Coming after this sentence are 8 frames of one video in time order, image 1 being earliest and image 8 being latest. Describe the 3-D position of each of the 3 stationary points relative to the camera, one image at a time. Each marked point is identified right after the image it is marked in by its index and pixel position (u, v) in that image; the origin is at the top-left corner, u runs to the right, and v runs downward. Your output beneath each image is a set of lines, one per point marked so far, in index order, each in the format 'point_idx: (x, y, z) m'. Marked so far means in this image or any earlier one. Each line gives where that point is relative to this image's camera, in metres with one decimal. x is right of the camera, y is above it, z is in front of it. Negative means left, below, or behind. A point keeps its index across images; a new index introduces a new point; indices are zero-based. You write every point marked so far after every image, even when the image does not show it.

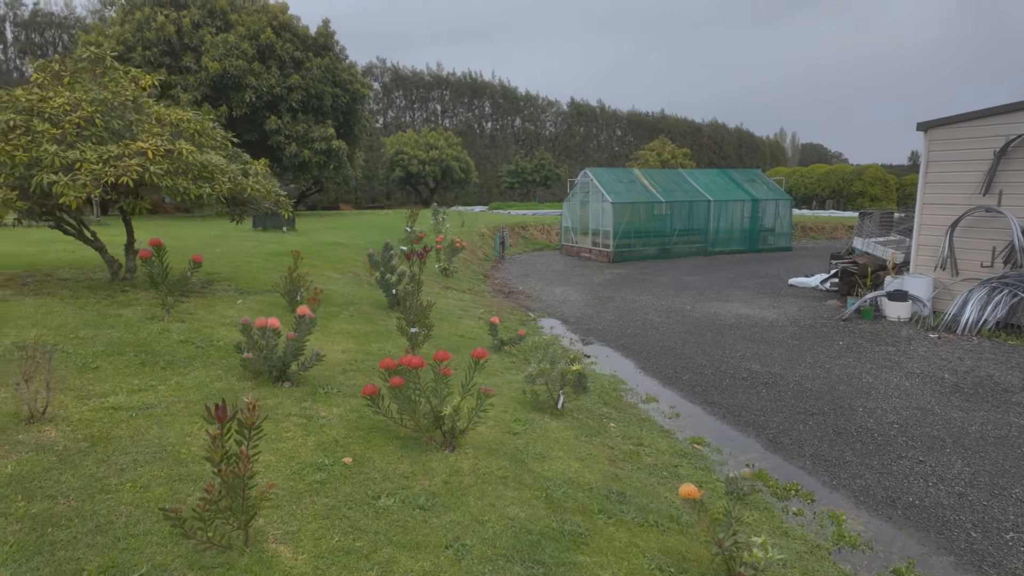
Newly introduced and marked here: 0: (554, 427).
0: (+0.4, -1.2, +5.3) m
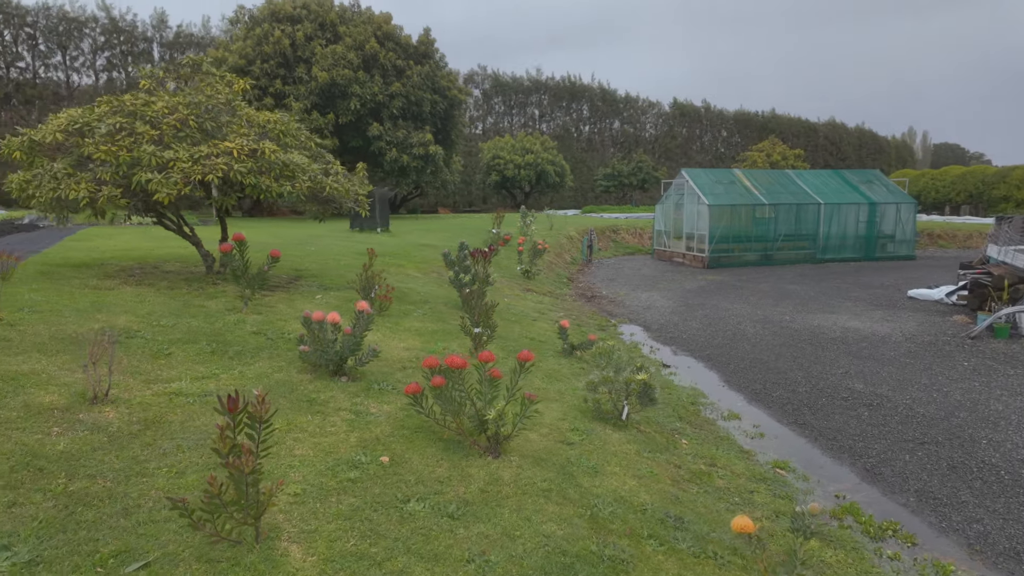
0: (+0.8, -1.2, +5.0) m
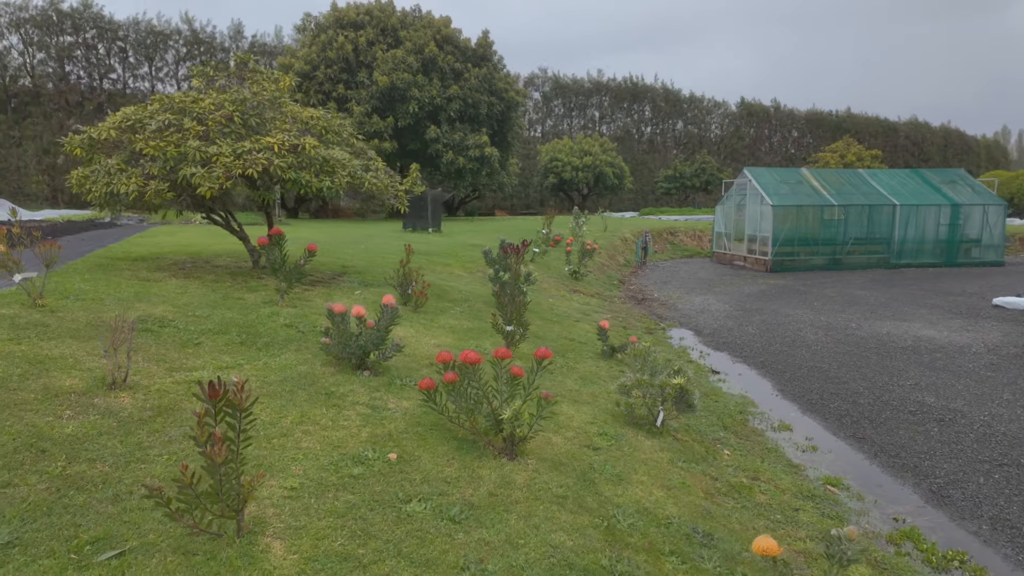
0: (+1.0, -1.2, +4.7) m
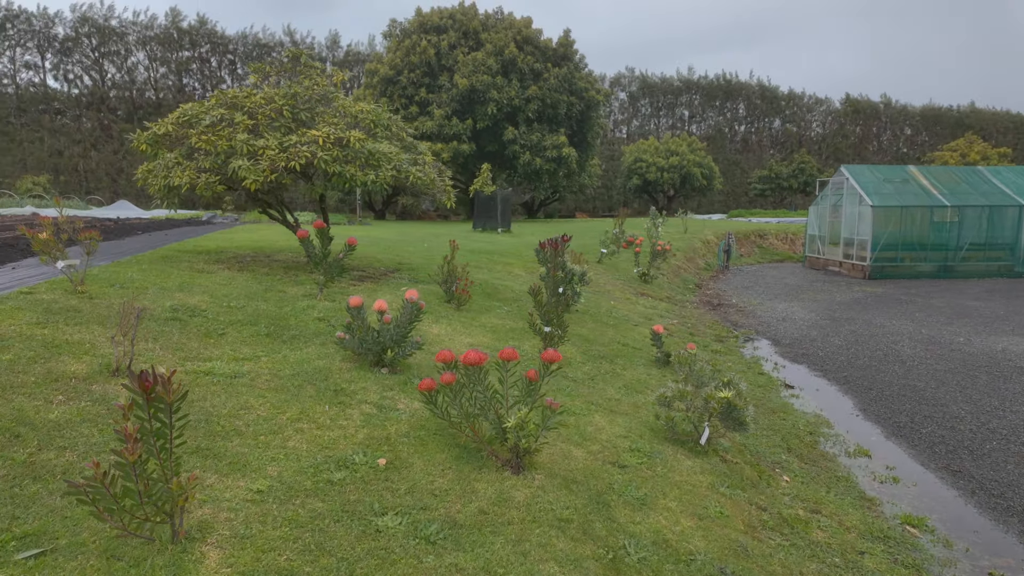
0: (+1.2, -1.2, +4.1) m
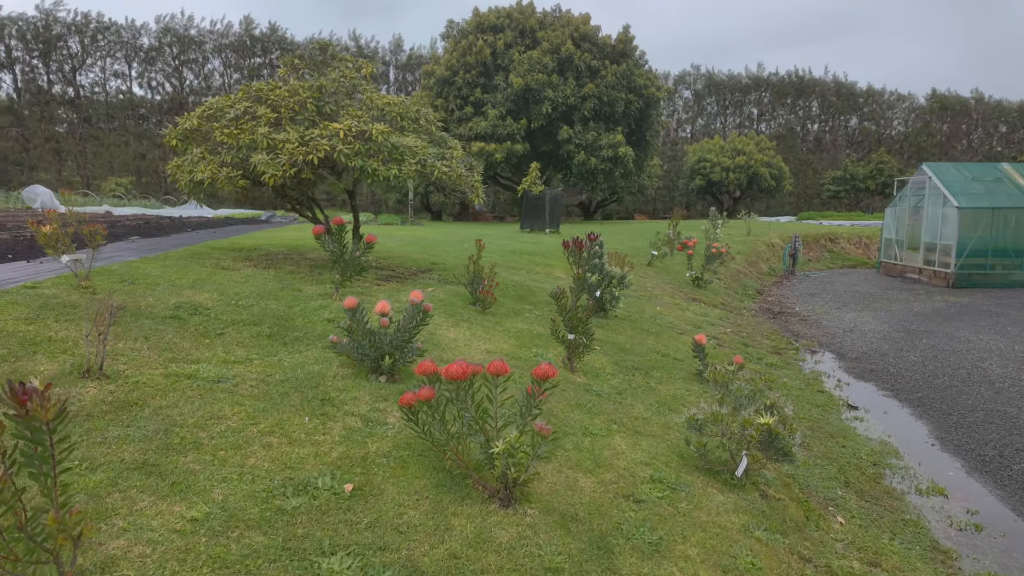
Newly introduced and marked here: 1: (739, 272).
0: (+1.2, -1.3, +3.5) m
1: (+5.6, +0.4, +14.9) m
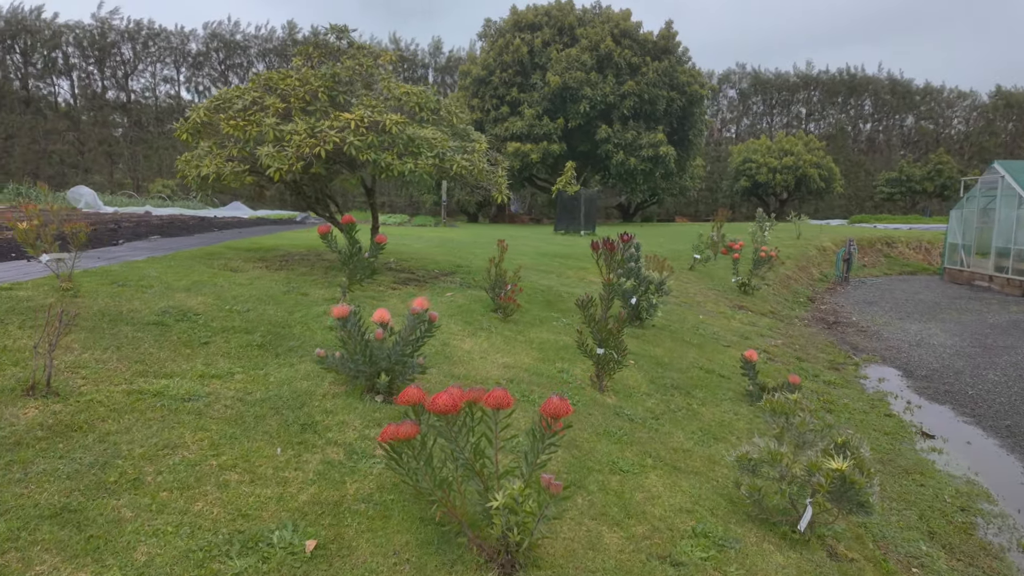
0: (+1.2, -1.3, +2.9) m
1: (+6.4, +0.2, +13.9) m
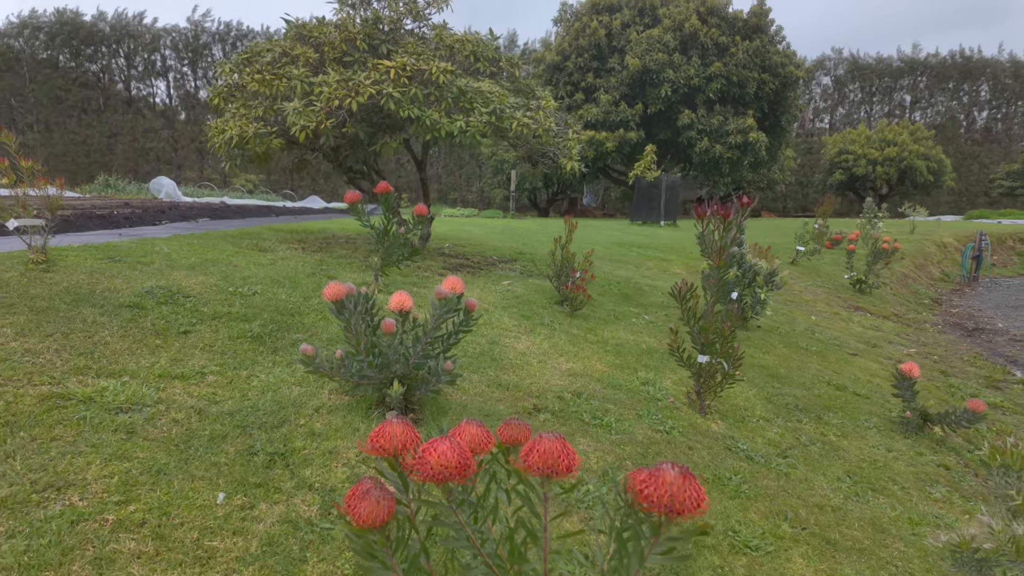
0: (+1.4, -1.2, +1.6) m
1: (+7.8, +0.2, +12.0) m
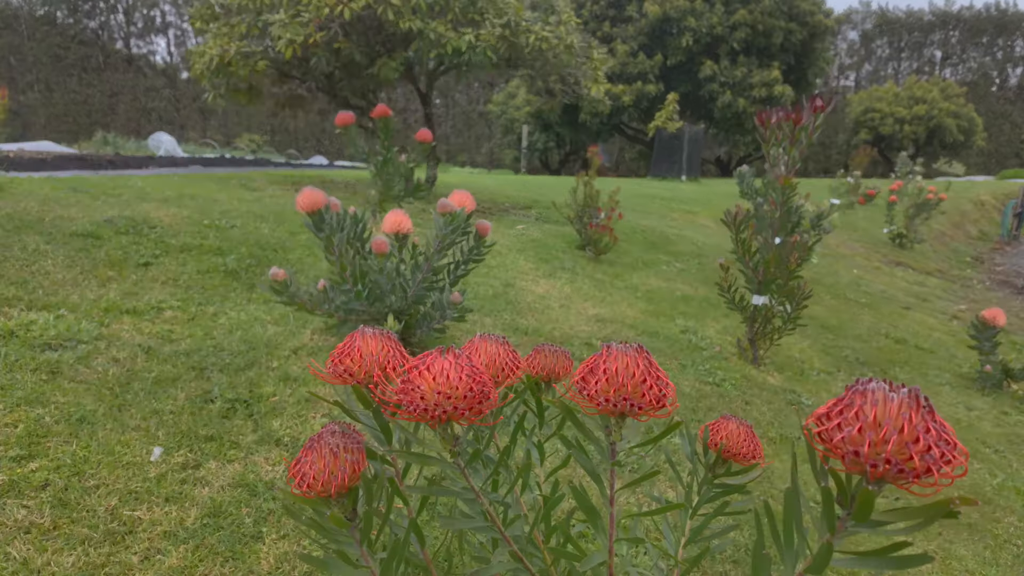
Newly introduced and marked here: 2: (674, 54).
0: (+1.4, -1.0, +1.1) m
1: (+8.1, +1.0, +11.3) m
2: (+5.5, +8.0, +20.5) m
